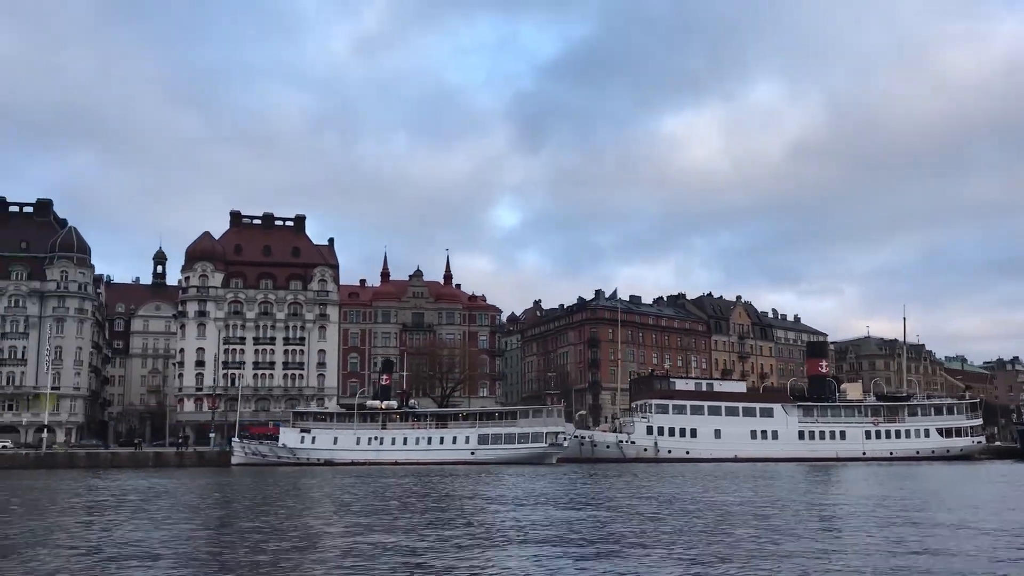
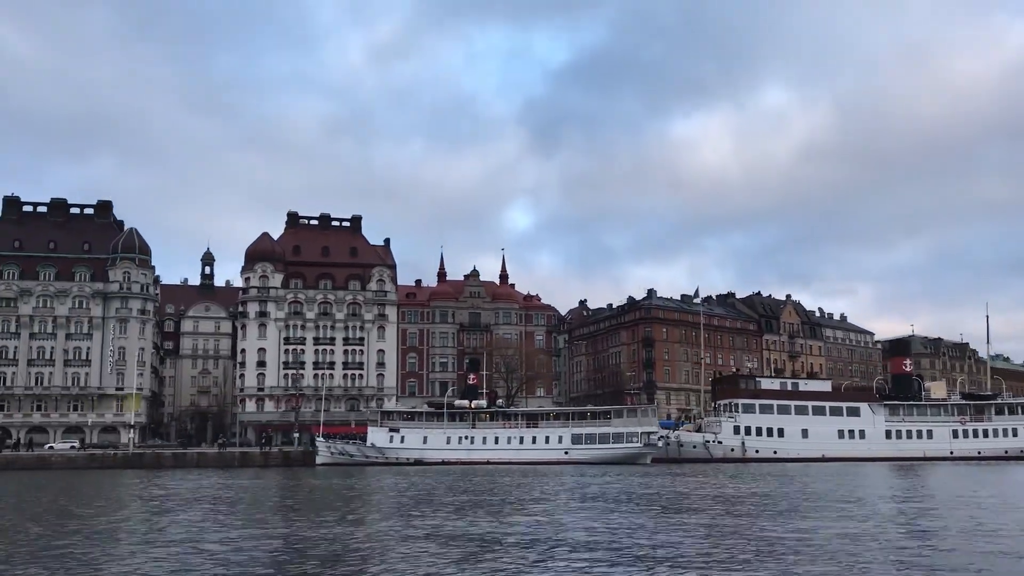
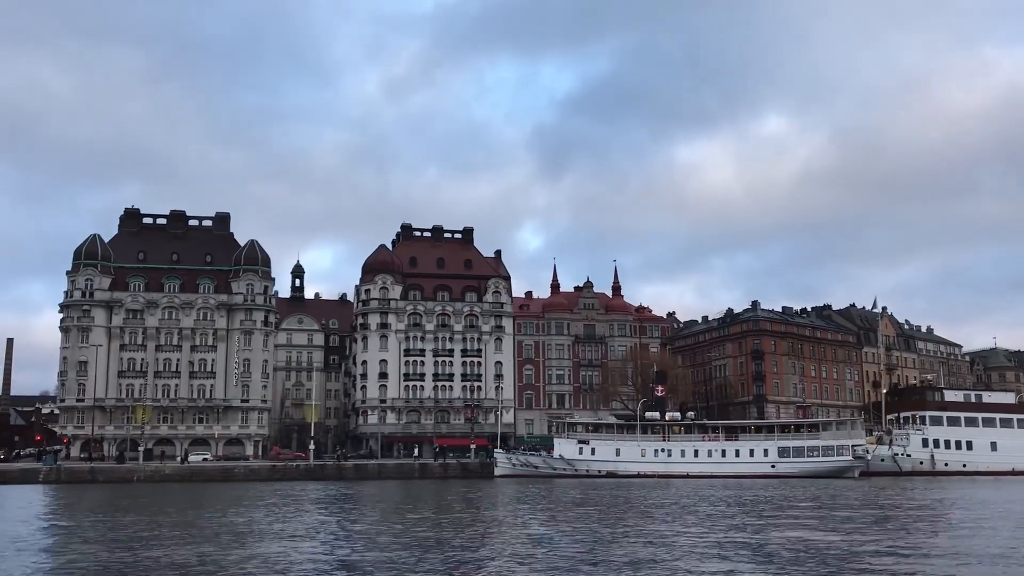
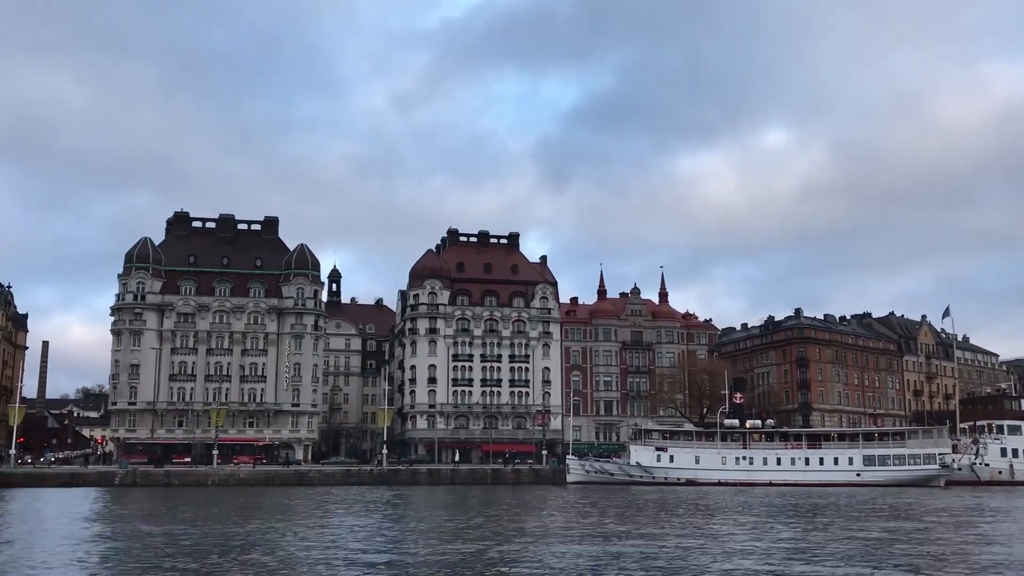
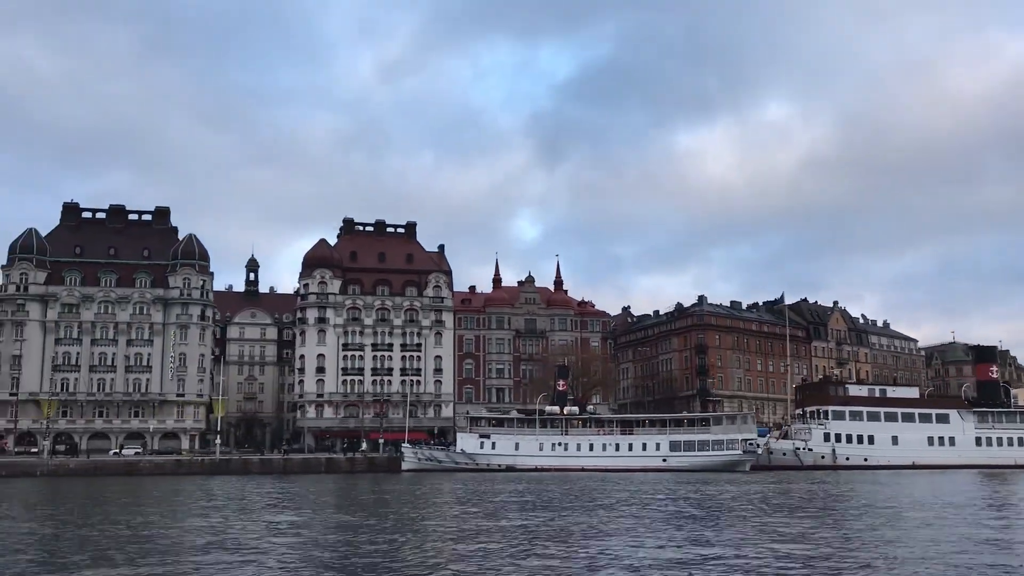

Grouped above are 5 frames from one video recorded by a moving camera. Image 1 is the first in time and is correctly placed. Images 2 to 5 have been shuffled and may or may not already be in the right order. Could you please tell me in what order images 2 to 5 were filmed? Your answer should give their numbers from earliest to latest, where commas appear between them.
2, 5, 3, 4
